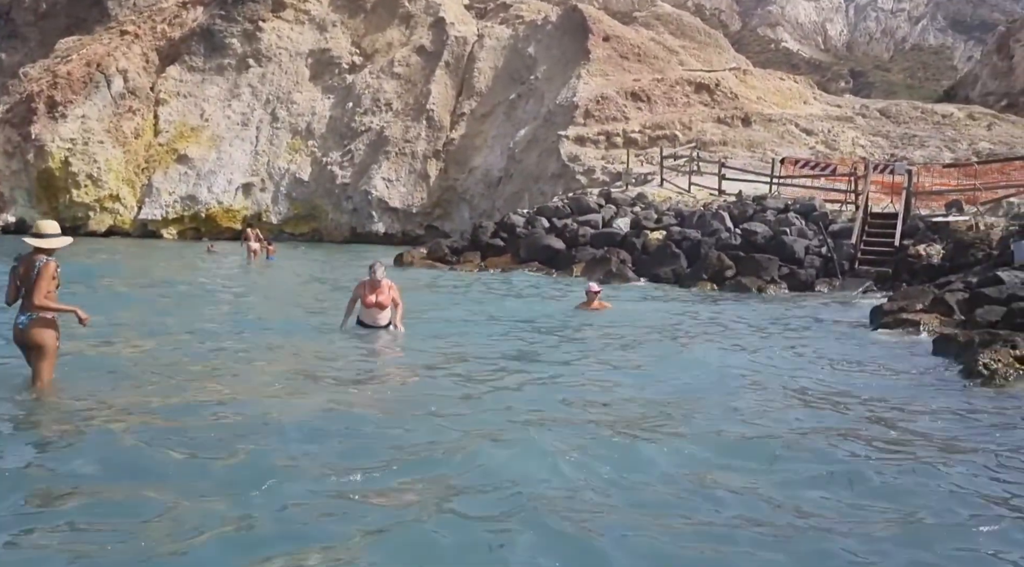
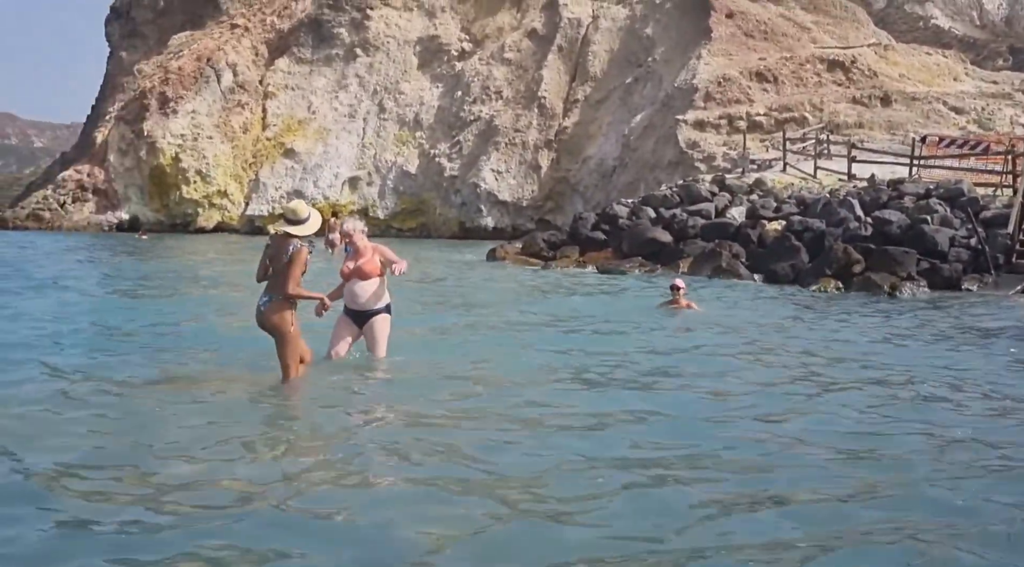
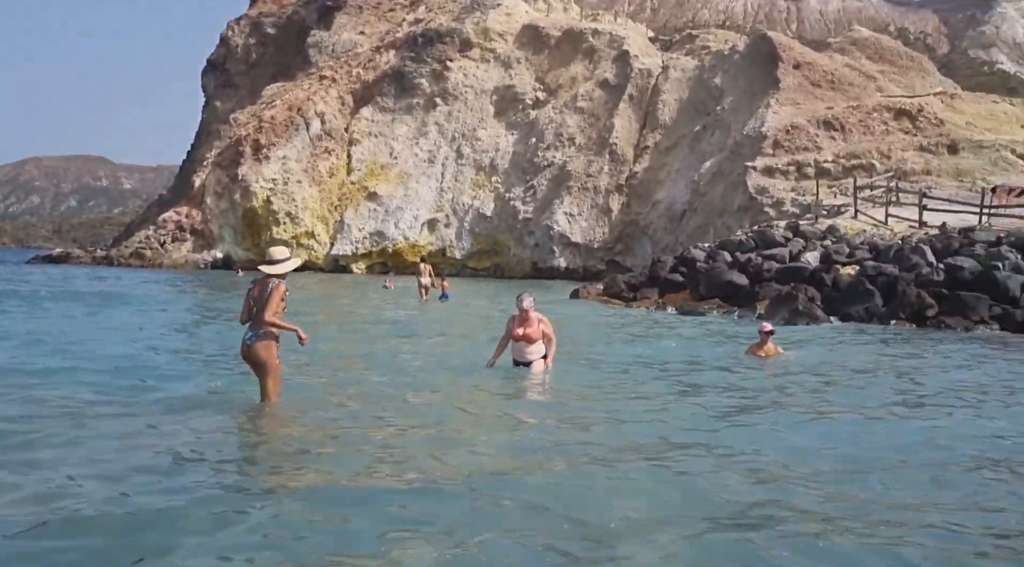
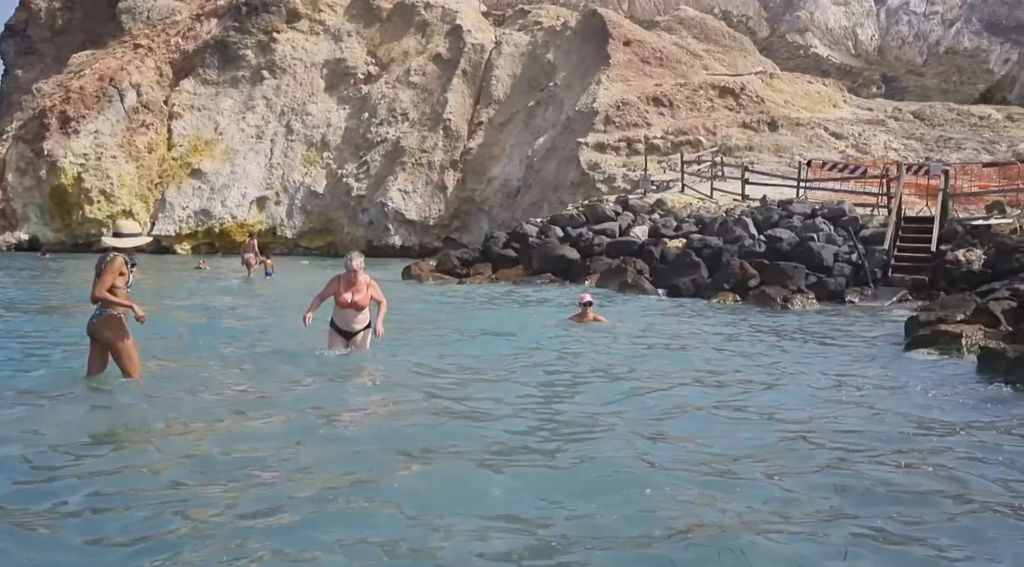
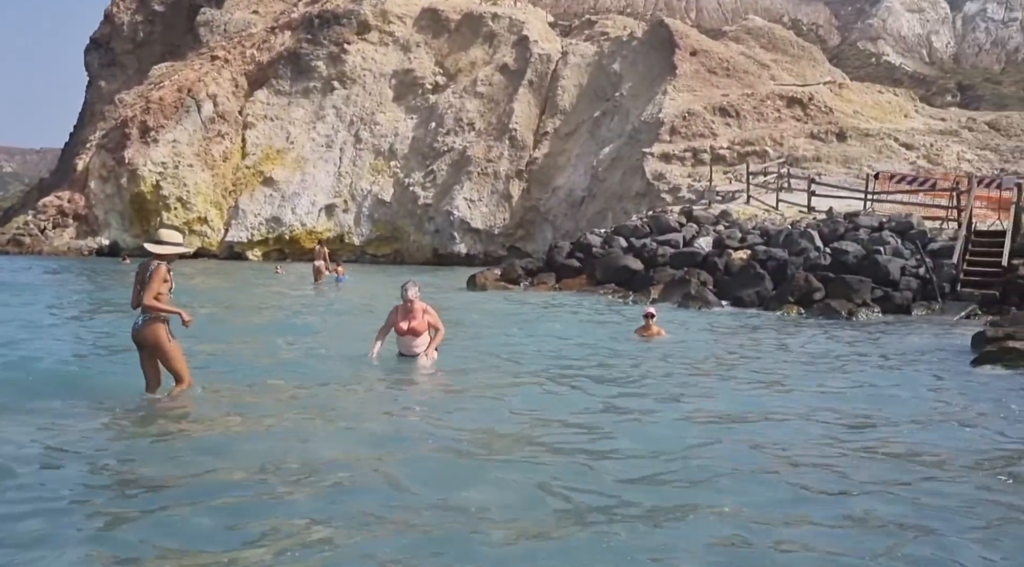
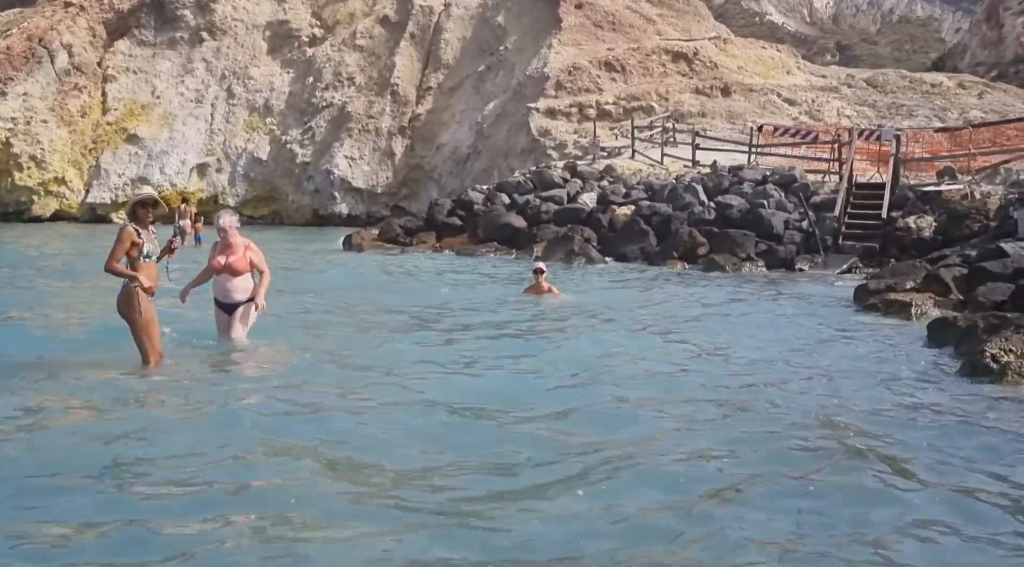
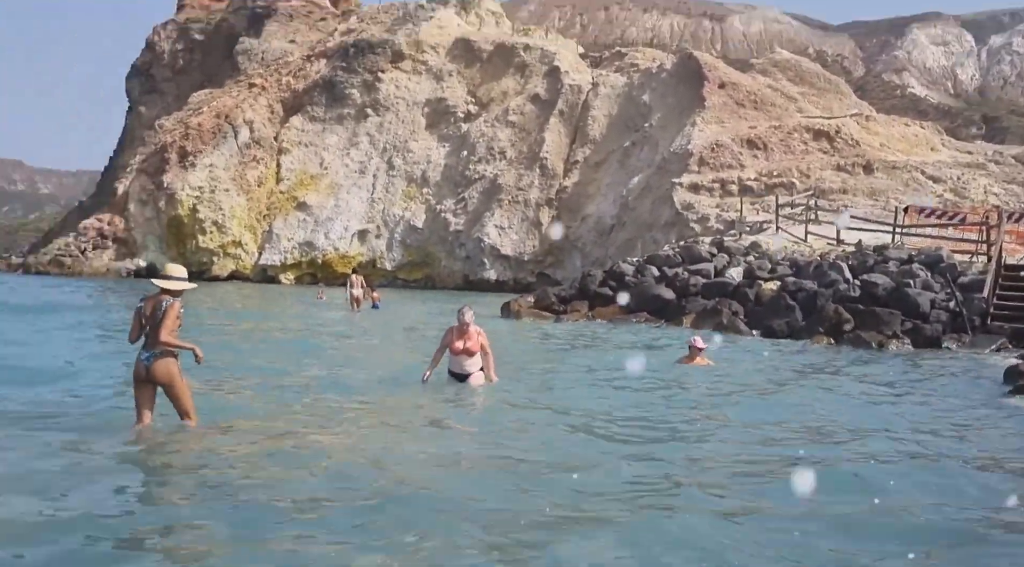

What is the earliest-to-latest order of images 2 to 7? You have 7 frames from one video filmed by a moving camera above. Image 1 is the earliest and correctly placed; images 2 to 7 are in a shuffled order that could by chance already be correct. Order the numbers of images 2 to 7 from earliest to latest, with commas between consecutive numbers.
7, 3, 5, 4, 6, 2
